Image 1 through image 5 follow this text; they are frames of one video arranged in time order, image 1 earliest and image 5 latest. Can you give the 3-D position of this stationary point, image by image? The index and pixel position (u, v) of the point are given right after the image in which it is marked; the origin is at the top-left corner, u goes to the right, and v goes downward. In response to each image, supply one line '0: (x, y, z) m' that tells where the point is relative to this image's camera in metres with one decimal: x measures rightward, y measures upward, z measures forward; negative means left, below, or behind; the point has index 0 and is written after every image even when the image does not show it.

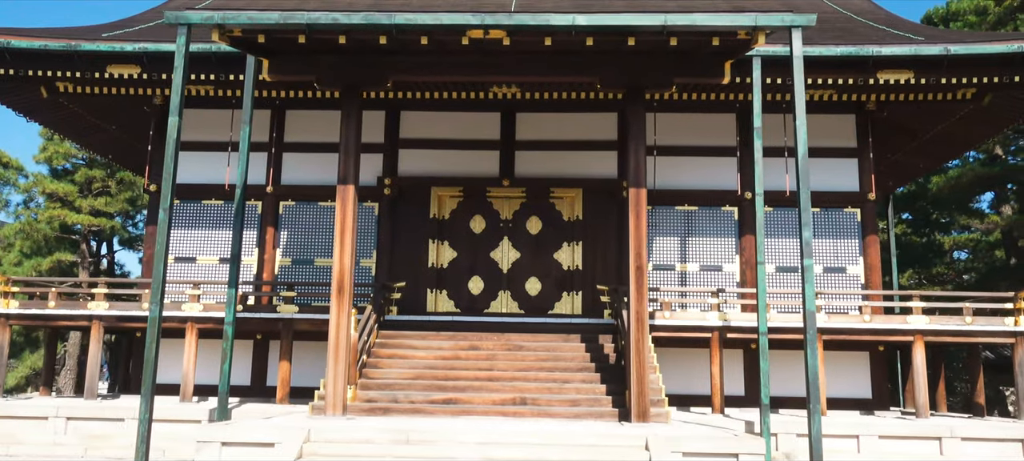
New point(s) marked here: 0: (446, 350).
0: (-0.8, -1.4, +9.3) m
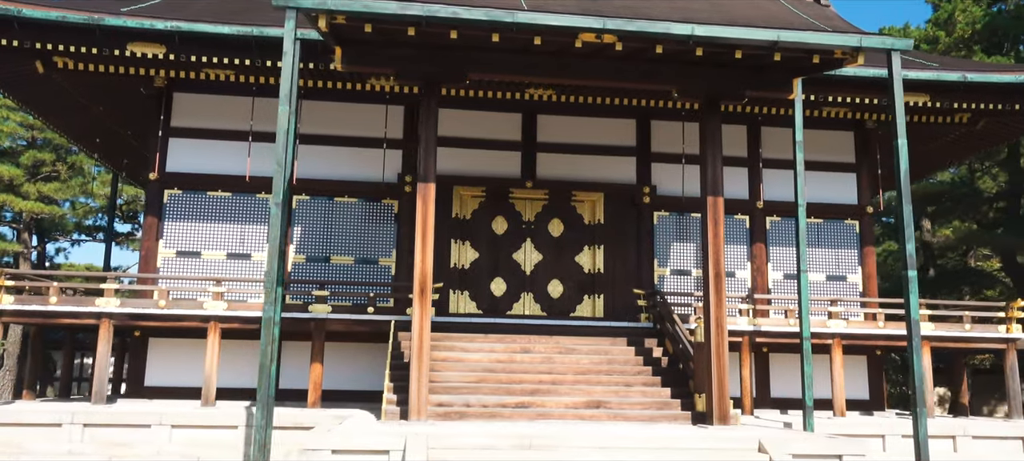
0: (-0.1, -1.4, +9.2) m
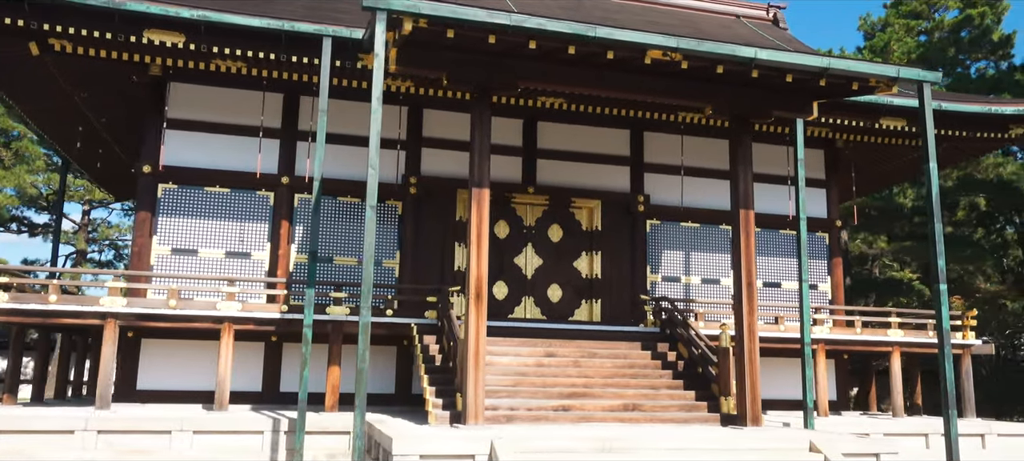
0: (+0.2, -1.5, +9.3) m
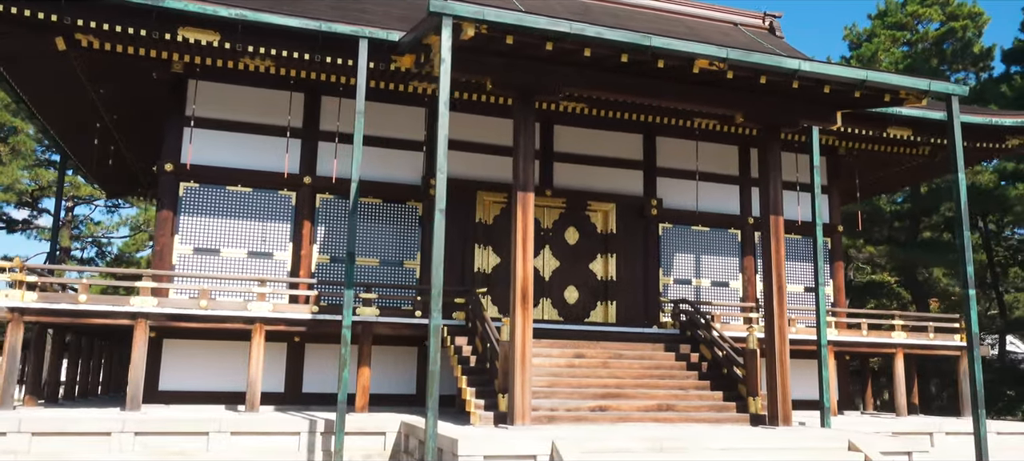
0: (+0.6, -1.5, +9.5) m
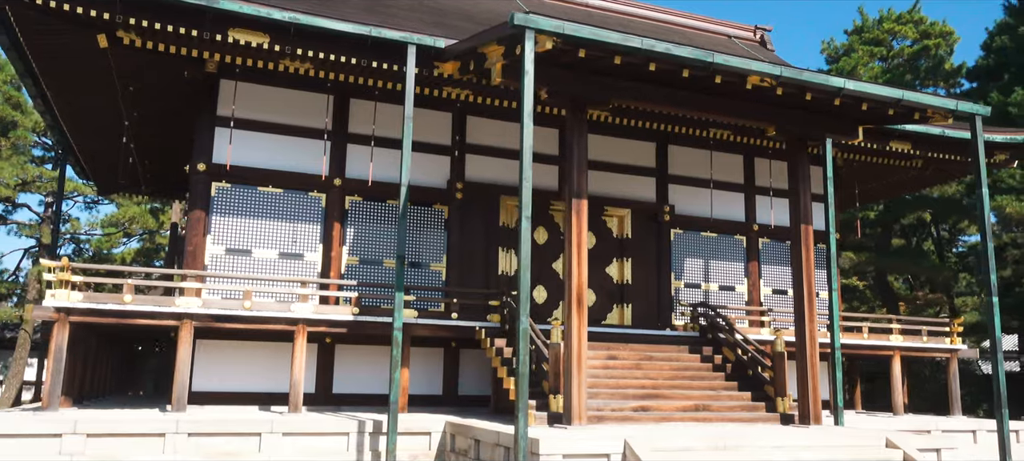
0: (+1.0, -1.6, +9.8) m
